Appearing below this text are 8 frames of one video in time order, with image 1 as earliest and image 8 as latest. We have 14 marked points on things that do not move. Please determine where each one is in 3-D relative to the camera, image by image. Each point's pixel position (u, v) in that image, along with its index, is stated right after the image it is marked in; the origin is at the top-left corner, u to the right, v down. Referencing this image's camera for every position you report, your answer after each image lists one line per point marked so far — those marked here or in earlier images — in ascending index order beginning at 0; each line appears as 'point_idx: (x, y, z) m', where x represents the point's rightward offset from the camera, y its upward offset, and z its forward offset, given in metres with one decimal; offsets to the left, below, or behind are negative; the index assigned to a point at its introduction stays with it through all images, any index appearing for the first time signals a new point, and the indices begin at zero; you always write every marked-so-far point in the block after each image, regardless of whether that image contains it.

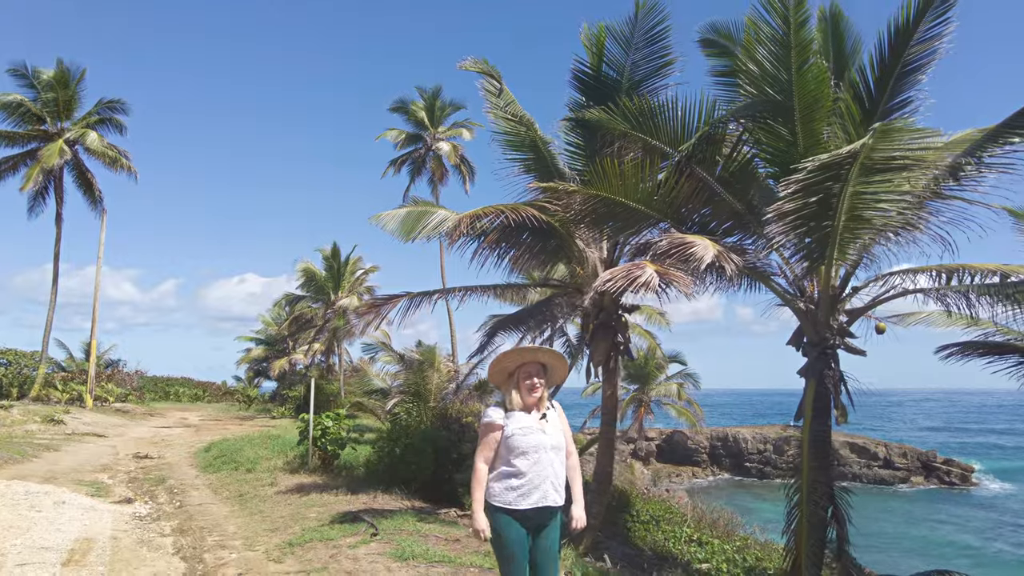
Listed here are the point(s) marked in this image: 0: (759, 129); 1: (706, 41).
0: (+2.8, +1.8, +7.6) m
1: (+2.5, +3.2, +8.6) m
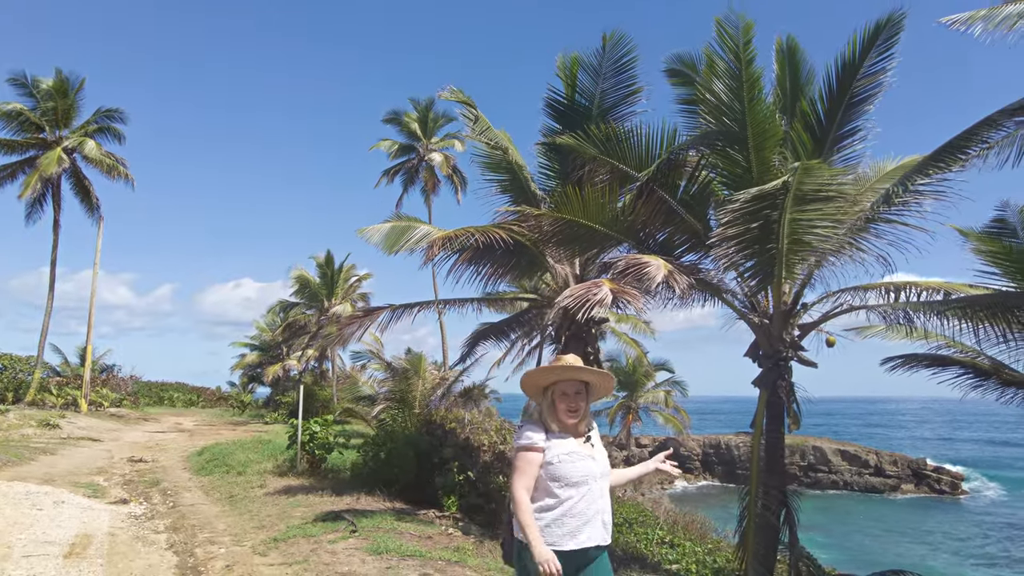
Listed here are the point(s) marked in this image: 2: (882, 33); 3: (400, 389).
0: (+2.5, +1.6, +8.2) m
1: (+2.2, +3.0, +9.2) m
2: (+4.4, +3.0, +7.8) m
3: (-2.3, -2.1, +13.4) m
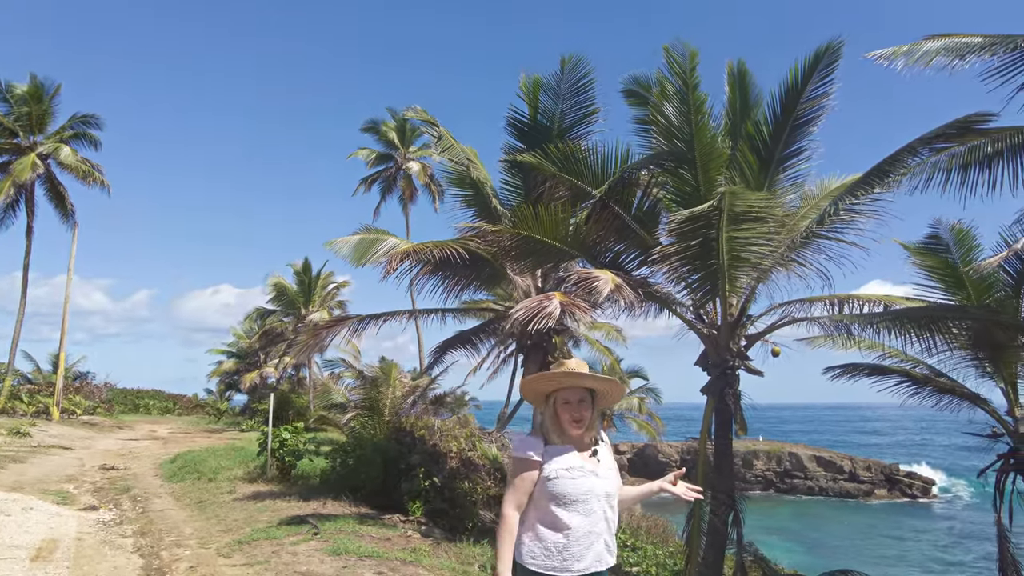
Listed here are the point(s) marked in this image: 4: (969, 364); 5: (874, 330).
0: (+2.0, +1.5, +8.6) m
1: (+1.7, +2.8, +9.6) m
2: (+3.9, +2.9, +8.3) m
3: (-2.9, -2.3, +13.7) m
4: (+6.6, -1.1, +9.5) m
5: (+4.9, -0.5, +8.8) m
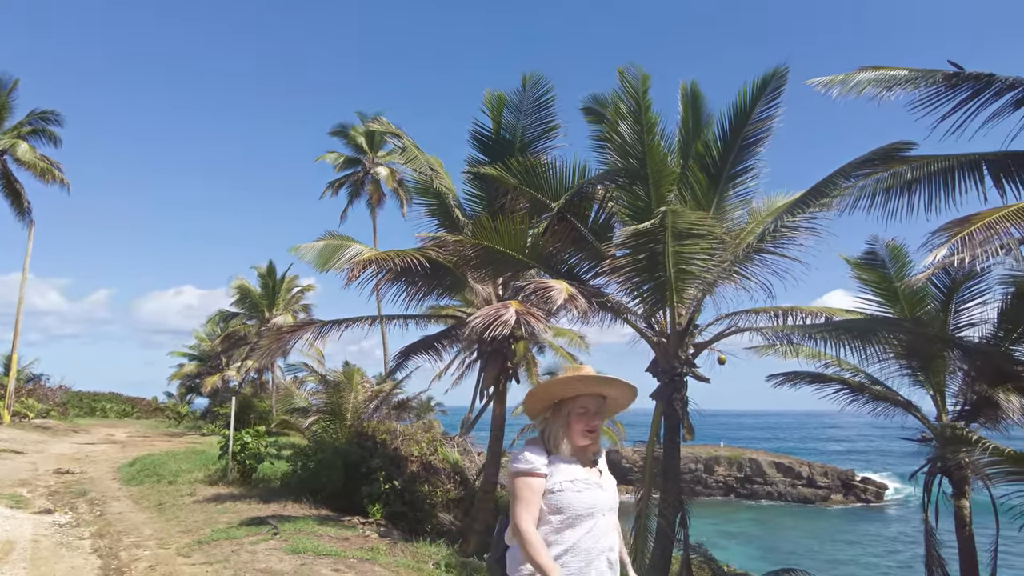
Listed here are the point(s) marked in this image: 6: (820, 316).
0: (+1.5, +1.3, +9.1) m
1: (+1.1, +2.7, +10.0) m
2: (+3.4, +2.7, +8.8) m
3: (-3.7, -2.4, +13.8) m
4: (+6.0, -1.4, +10.1) m
5: (+4.3, -0.7, +9.4) m
6: (+4.5, -0.4, +9.9) m
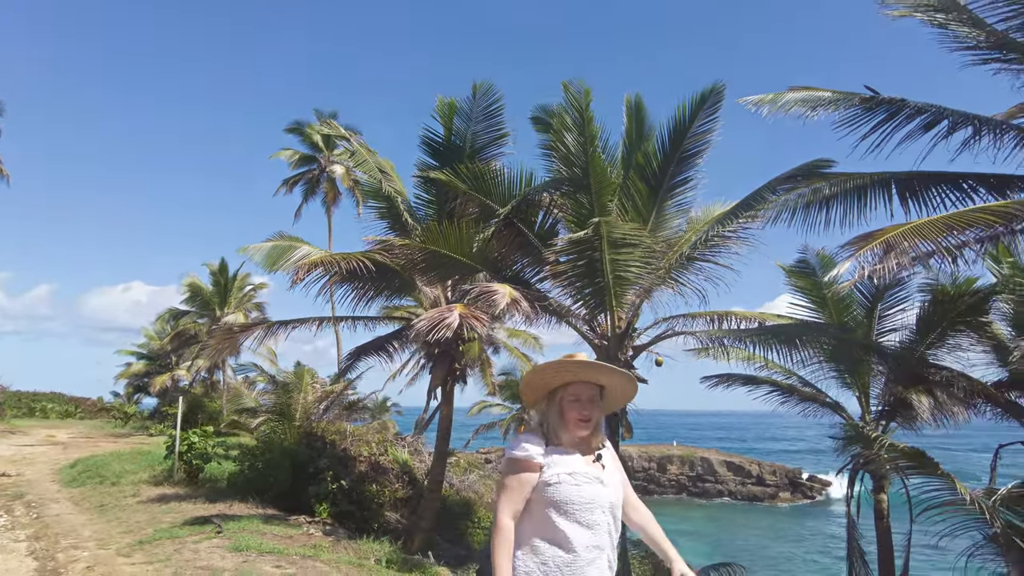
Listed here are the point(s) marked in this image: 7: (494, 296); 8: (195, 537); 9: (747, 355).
0: (+0.8, +1.3, +9.4) m
1: (+0.4, +2.6, +10.3) m
2: (+2.7, +2.6, +9.2) m
3: (-4.8, -2.4, +13.8) m
4: (+5.2, -1.5, +10.7) m
5: (+3.6, -0.8, +9.9) m
6: (+3.7, -0.5, +10.4) m
7: (-0.2, -0.1, +7.9) m
8: (-3.7, -2.9, +7.7) m
9: (+3.7, -1.1, +10.5) m
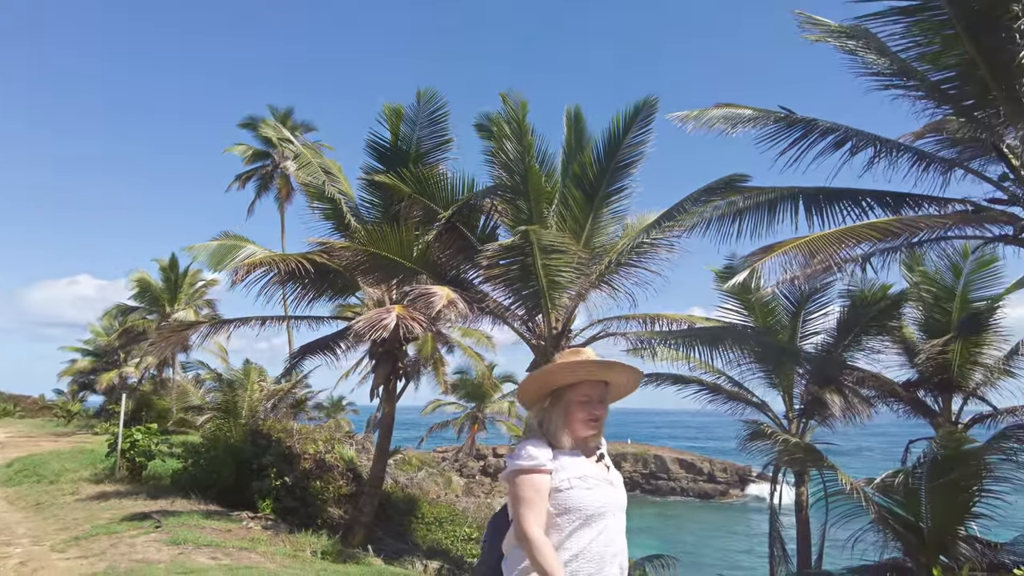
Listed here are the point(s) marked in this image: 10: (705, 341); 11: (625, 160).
0: (-0.1, +1.3, +9.8) m
1: (-0.5, +2.6, +10.7) m
2: (+1.9, +2.6, +9.7) m
3: (-5.9, -2.3, +13.9) m
4: (+4.2, -1.6, +11.4) m
5: (+2.7, -0.9, +10.4) m
6: (+2.8, -0.6, +10.9) m
7: (-1.0, -0.1, +8.2) m
8: (-4.5, -2.9, +7.9) m
9: (+2.8, -1.1, +11.1) m
10: (+2.9, -0.8, +10.1) m
11: (+1.7, +1.9, +10.0) m
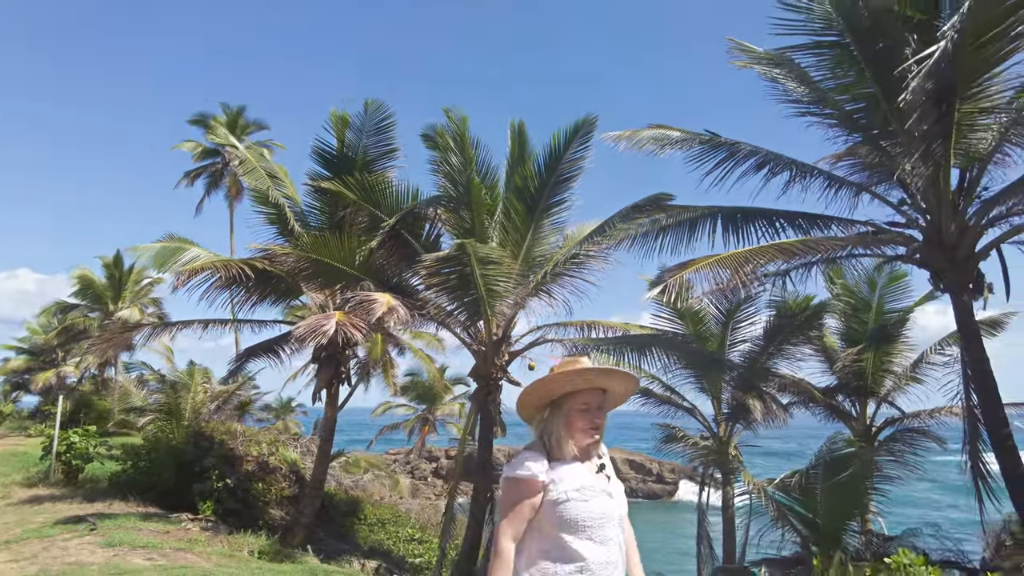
0: (-1.0, +1.1, +10.1) m
1: (-1.4, +2.5, +11.0) m
2: (+1.0, +2.4, +10.2) m
3: (-7.1, -2.4, +13.8) m
4: (+3.2, -1.7, +12.0) m
5: (+1.7, -1.0, +10.9) m
6: (+1.8, -0.7, +11.4) m
7: (-1.8, -0.2, +8.5) m
8: (-5.3, -2.9, +7.9) m
9: (+1.8, -1.3, +11.6) m
10: (+2.0, -1.0, +10.6) m
11: (+0.8, +1.8, +10.5) m
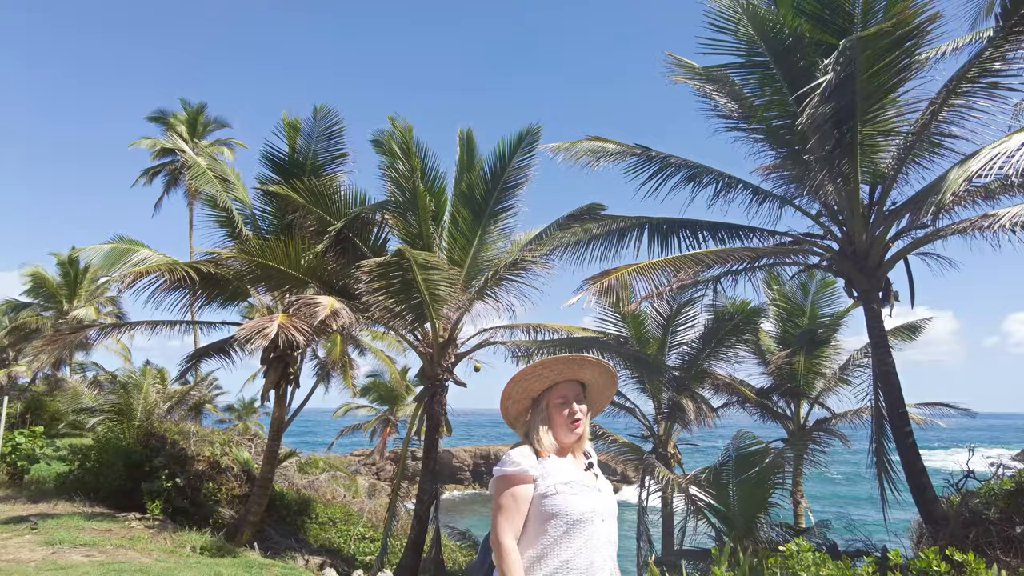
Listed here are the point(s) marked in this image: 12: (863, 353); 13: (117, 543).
0: (-1.8, +1.1, +10.4) m
1: (-2.3, +2.5, +11.3) m
2: (+0.2, +2.4, +10.6) m
3: (-8.1, -2.4, +13.8) m
4: (+2.2, -1.8, +12.4) m
5: (+0.8, -1.1, +11.3) m
6: (+0.9, -0.8, +11.9) m
7: (-2.6, -0.3, +8.7) m
8: (-6.0, -2.9, +8.0) m
9: (+0.8, -1.4, +12.0) m
10: (+1.1, -1.0, +11.0) m
11: (0.0, +1.7, +10.8) m
12: (+6.4, -1.2, +12.1) m
13: (-4.6, -3.0, +7.8) m
